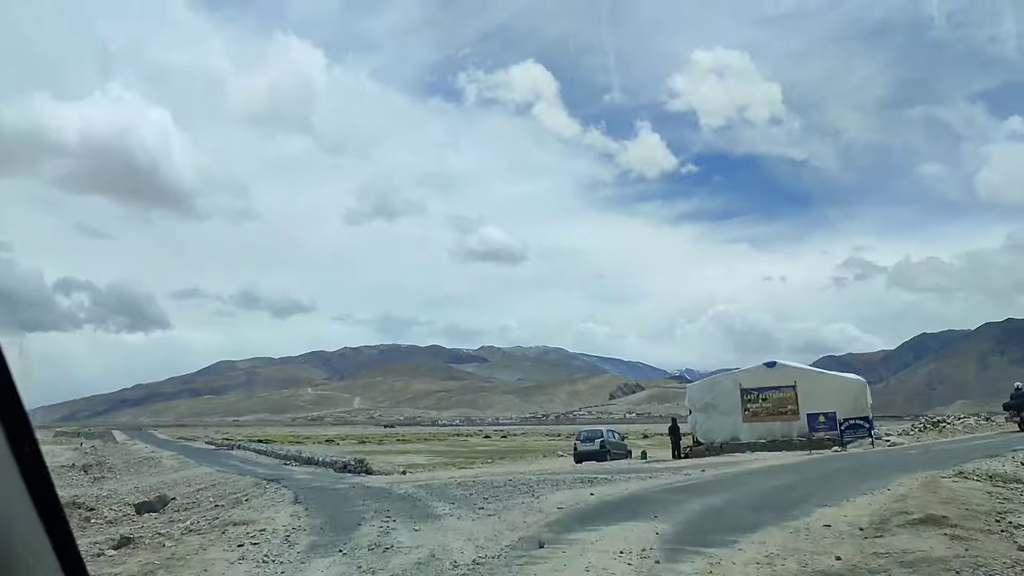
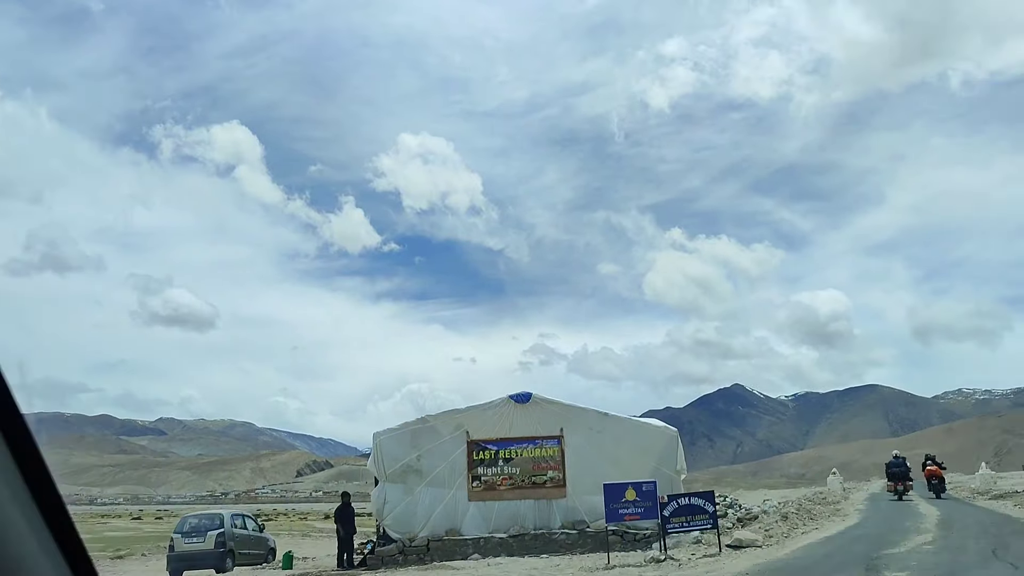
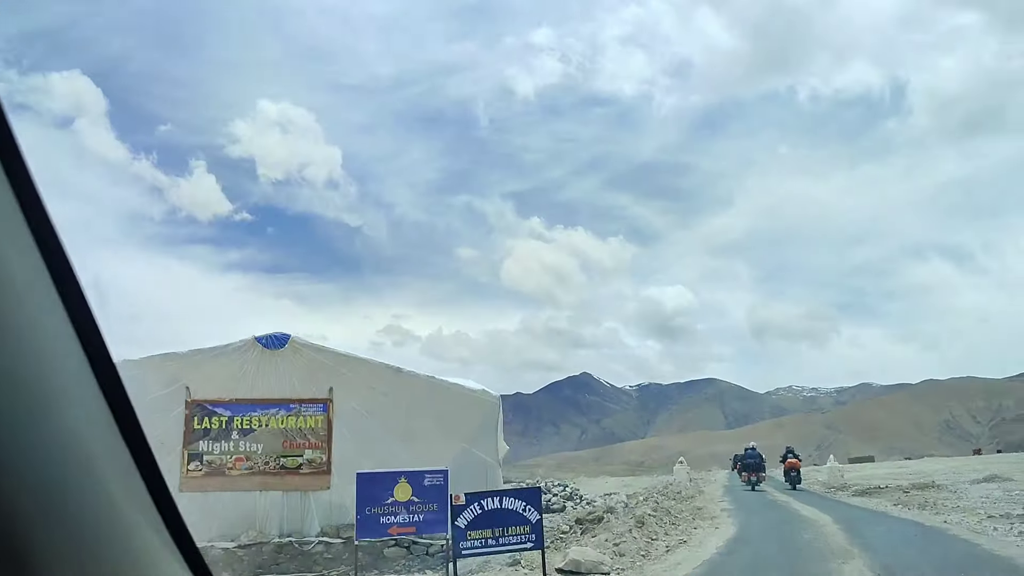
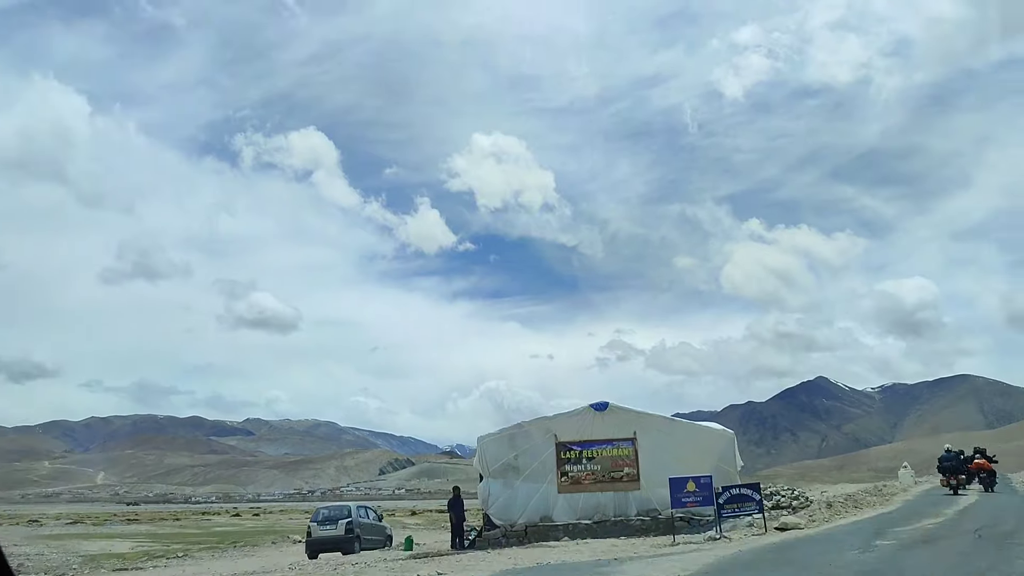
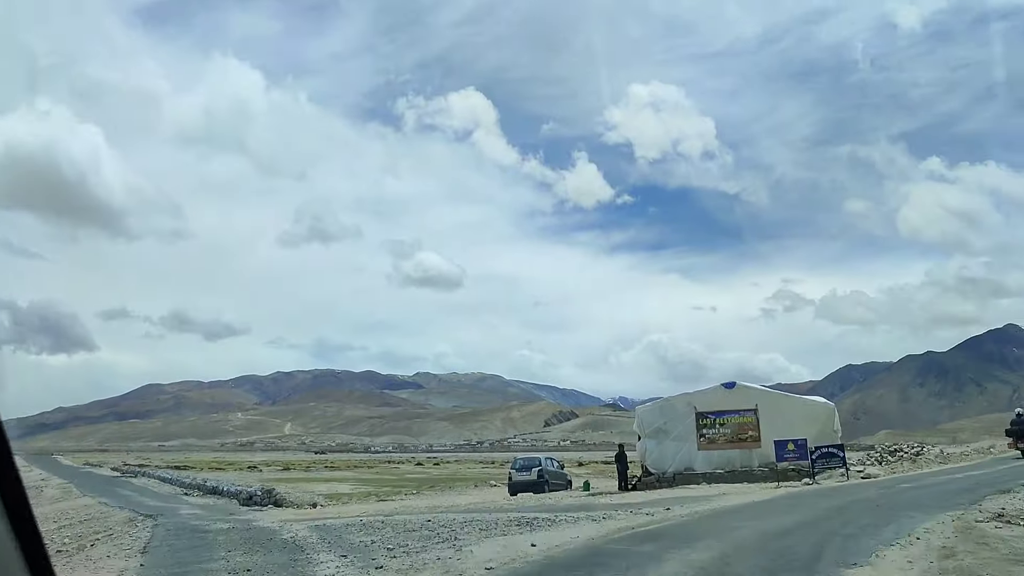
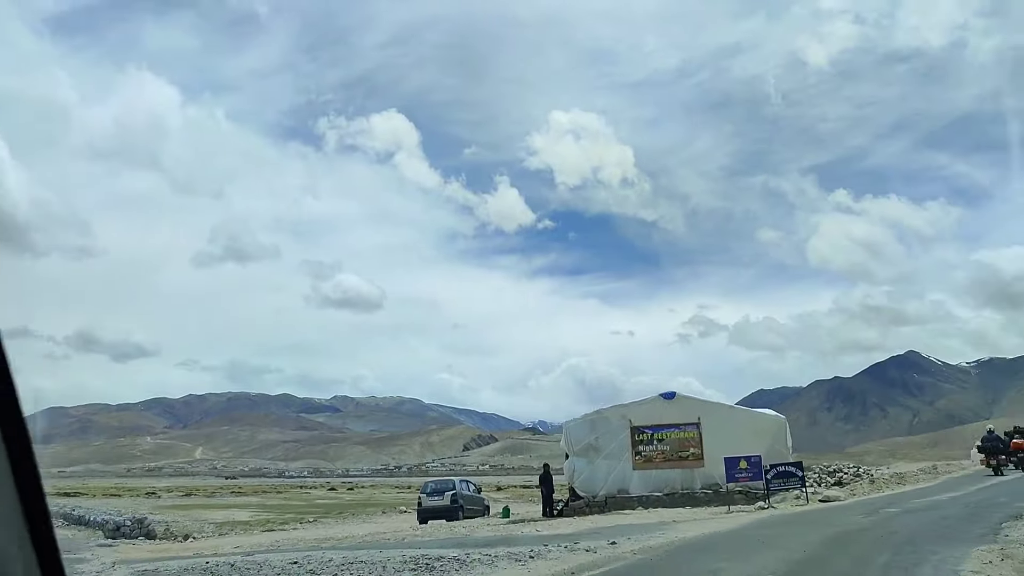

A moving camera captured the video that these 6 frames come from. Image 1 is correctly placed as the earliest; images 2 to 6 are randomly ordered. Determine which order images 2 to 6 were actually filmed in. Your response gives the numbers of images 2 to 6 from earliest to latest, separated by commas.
5, 6, 4, 2, 3
